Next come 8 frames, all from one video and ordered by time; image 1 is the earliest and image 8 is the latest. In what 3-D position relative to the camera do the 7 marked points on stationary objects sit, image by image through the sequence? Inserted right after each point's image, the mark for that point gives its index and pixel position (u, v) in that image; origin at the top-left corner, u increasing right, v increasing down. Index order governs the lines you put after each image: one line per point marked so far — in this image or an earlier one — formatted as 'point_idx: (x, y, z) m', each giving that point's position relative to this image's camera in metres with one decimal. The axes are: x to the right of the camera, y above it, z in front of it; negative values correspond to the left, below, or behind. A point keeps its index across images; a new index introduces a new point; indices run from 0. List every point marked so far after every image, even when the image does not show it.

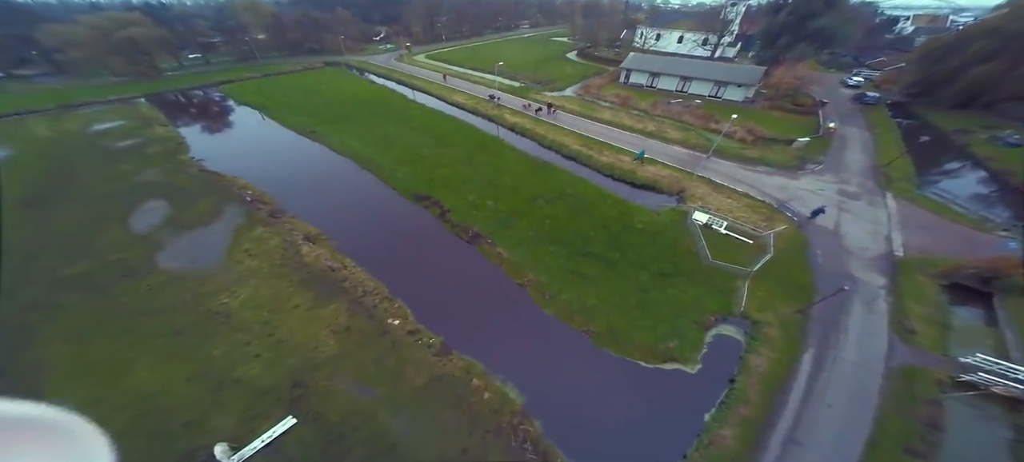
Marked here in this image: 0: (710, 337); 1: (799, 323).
0: (+12.7, -6.8, +18.1) m
1: (+18.2, -5.8, +17.8) m
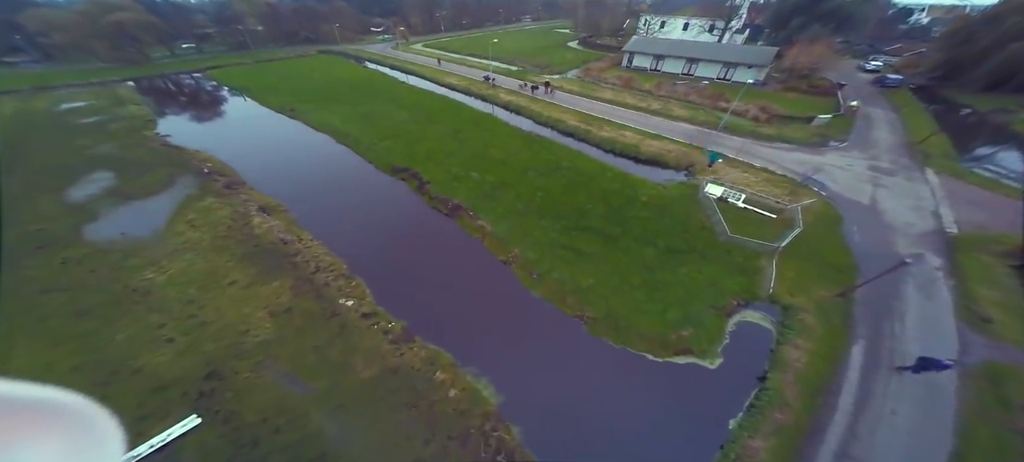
0: (+11.4, -4.9, +14.7) m
1: (+16.9, -4.0, +14.4) m
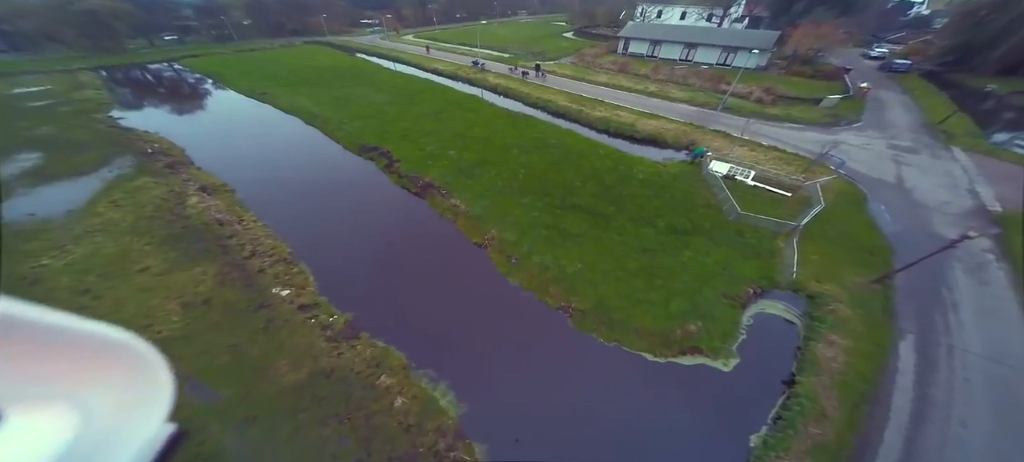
0: (+10.1, -3.7, +12.0) m
1: (+15.6, -2.8, +11.8) m
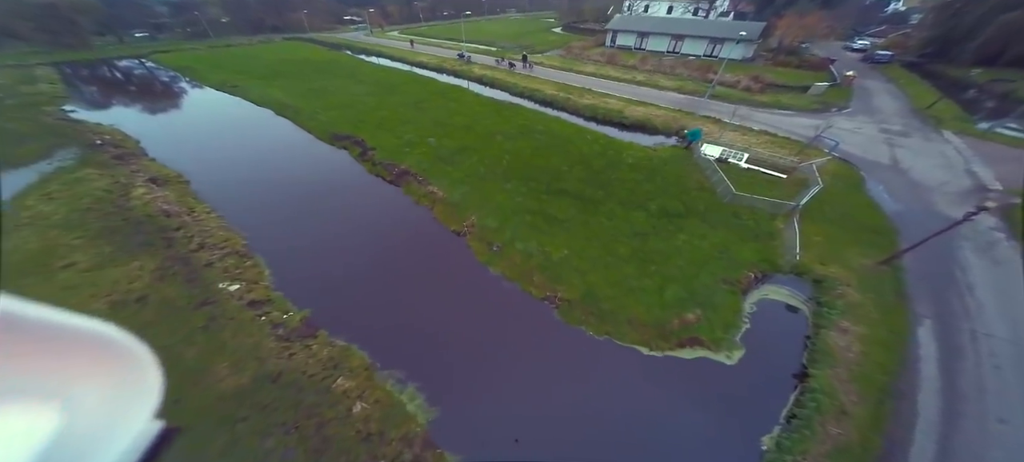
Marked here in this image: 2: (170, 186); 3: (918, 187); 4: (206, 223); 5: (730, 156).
0: (+9.3, -2.9, +11.0) m
1: (+14.8, -1.8, +11.0) m
2: (-21.9, +2.9, +18.0) m
3: (+22.5, +2.4, +15.6) m
4: (-16.4, +0.5, +15.1) m
5: (+13.5, +4.6, +17.5) m
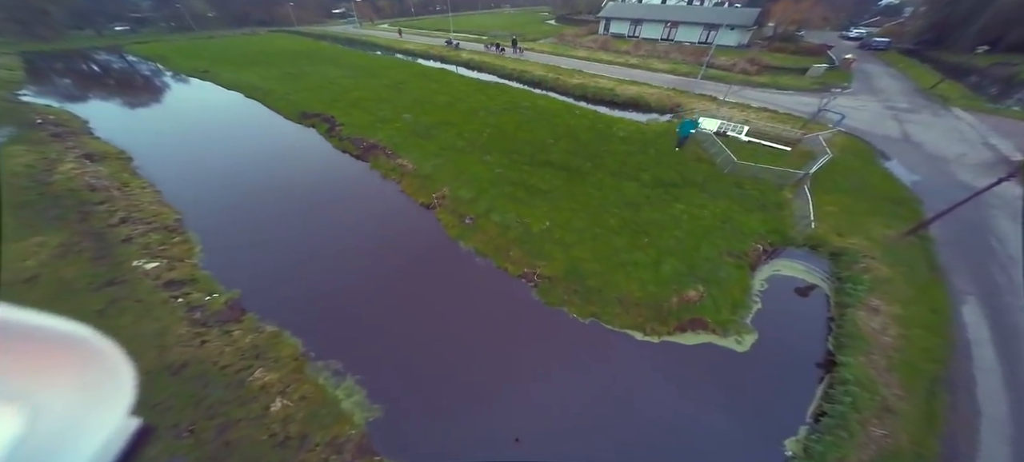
0: (+8.3, -1.7, +9.5) m
1: (+13.8, -0.6, +9.5) m
2: (-23.0, +4.0, +16.0) m
3: (+21.4, +3.6, +14.3) m
4: (-17.5, +1.5, +13.1) m
5: (+12.4, +5.8, +16.0) m
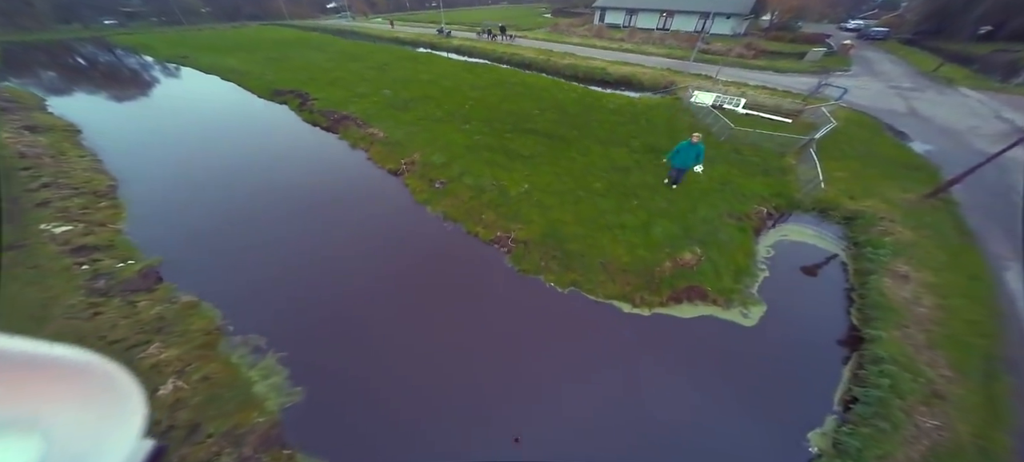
0: (+7.4, -0.5, +8.3) m
1: (+12.9, +0.5, +8.4) m
2: (-23.9, +5.1, +14.6) m
3: (+20.5, +4.7, +13.2) m
4: (-18.4, +2.7, +11.8) m
5: (+11.5, +6.9, +15.0) m
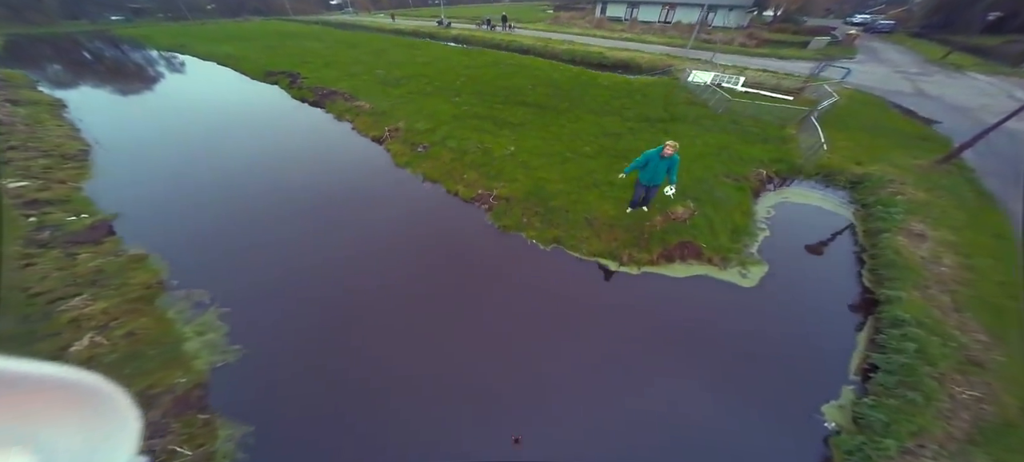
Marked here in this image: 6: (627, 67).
0: (+6.9, +0.5, +7.8) m
1: (+12.5, +1.4, +7.9) m
2: (-24.3, +6.5, +14.4) m
3: (+20.1, +5.5, +12.7) m
4: (-18.8, +4.0, +11.5) m
5: (+11.1, +7.8, +14.5) m
6: (+8.3, +11.5, +19.9) m
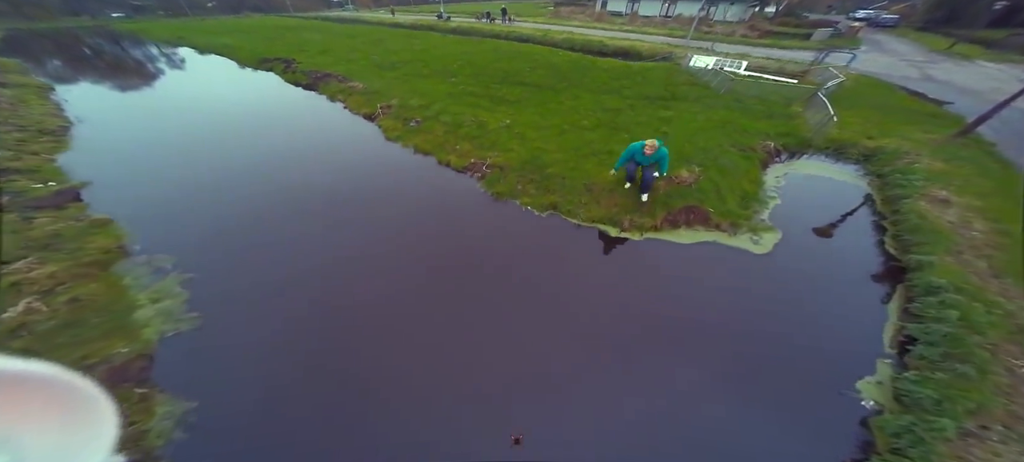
0: (+6.8, +1.1, +7.5) m
1: (+12.3, +2.1, +7.6) m
2: (-24.4, +7.3, +14.1) m
3: (+20.0, +6.1, +12.4) m
4: (-19.0, +4.8, +11.2) m
5: (+11.0, +8.4, +14.2) m
6: (+8.2, +12.2, +19.6) m
